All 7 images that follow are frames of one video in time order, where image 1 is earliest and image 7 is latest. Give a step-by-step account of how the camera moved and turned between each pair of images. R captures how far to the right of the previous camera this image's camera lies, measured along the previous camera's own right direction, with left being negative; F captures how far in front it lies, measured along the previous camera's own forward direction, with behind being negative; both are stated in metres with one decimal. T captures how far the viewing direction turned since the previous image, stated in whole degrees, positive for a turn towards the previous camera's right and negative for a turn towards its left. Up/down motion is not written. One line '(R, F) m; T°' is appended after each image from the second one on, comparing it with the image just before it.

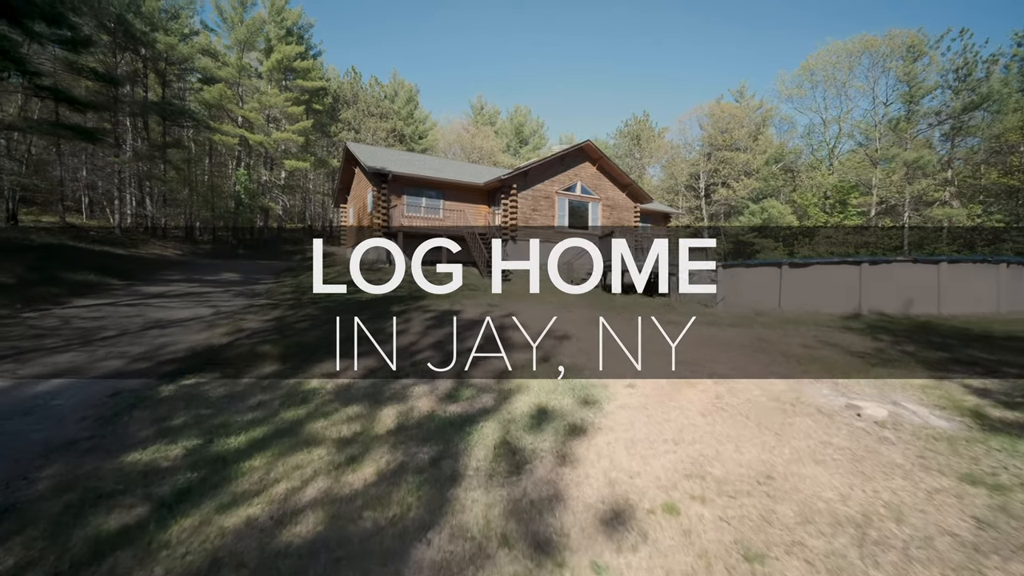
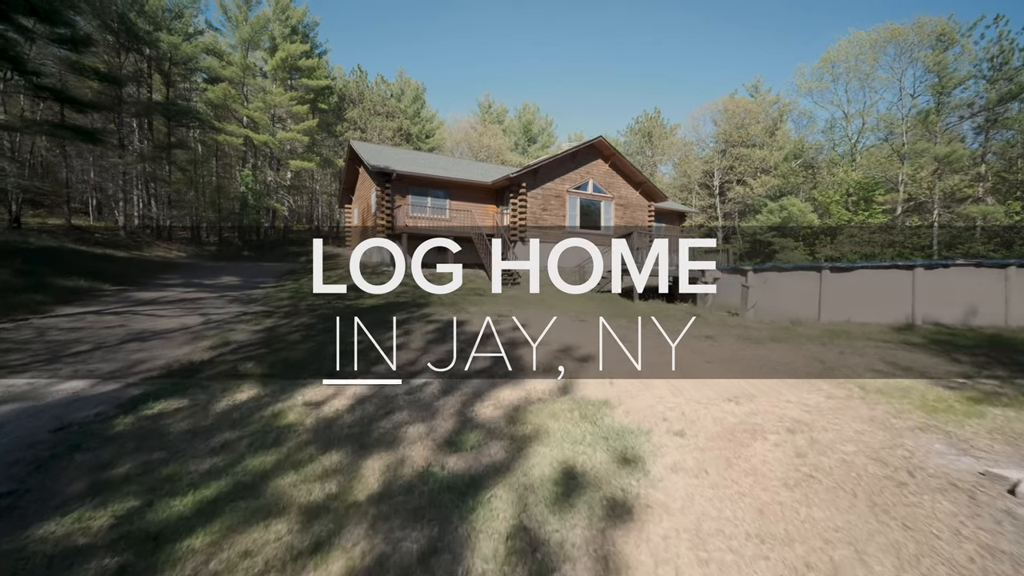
(-0.1, +0.9) m; -1°
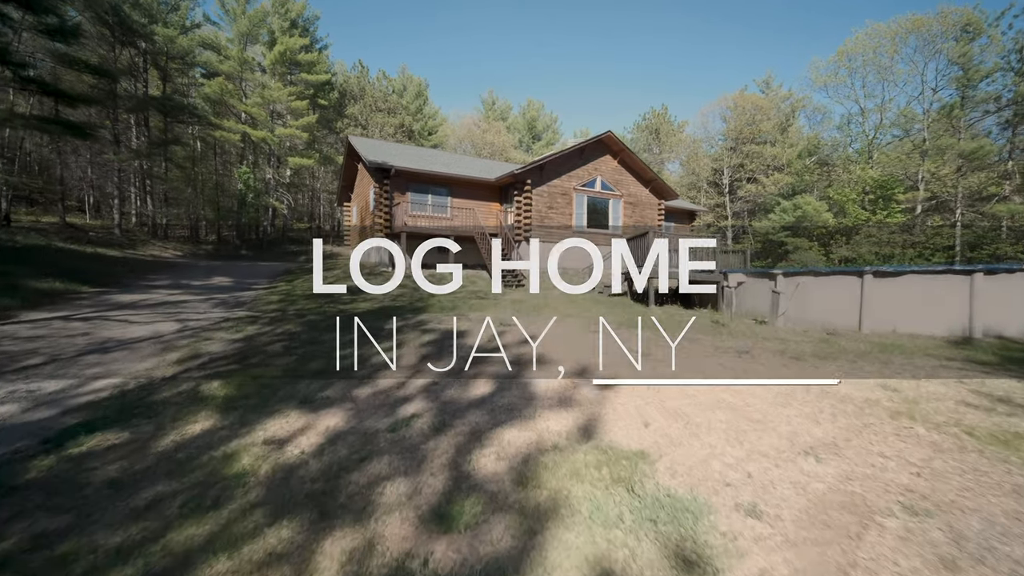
(0.0, +0.9) m; 0°
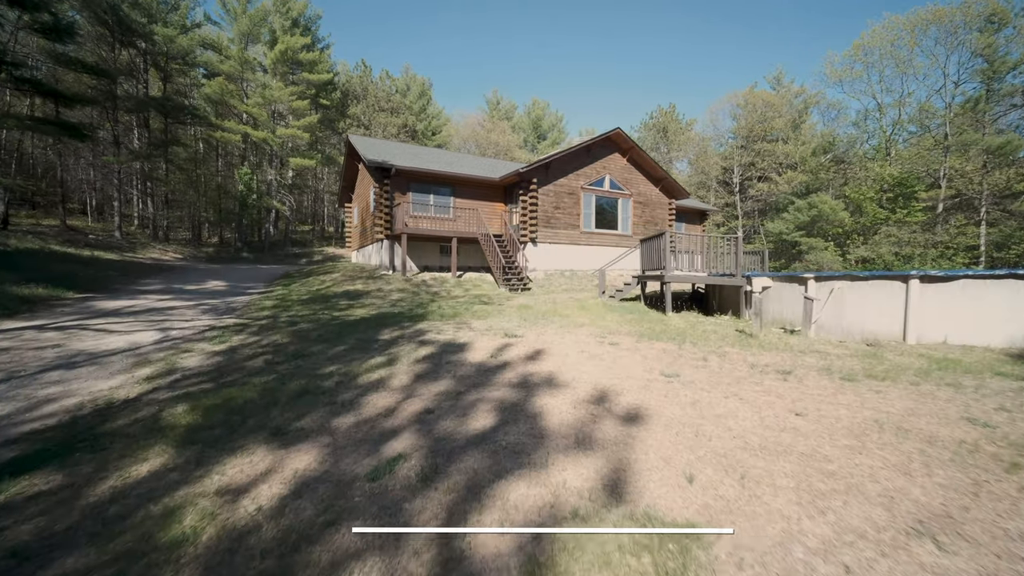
(0.0, +0.7) m; -1°
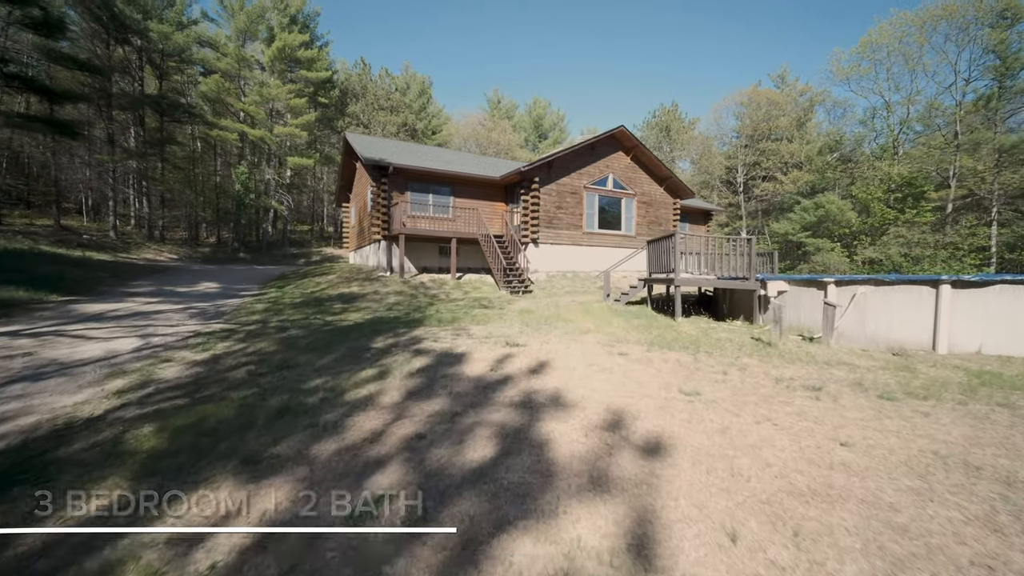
(0.0, +0.5) m; 0°
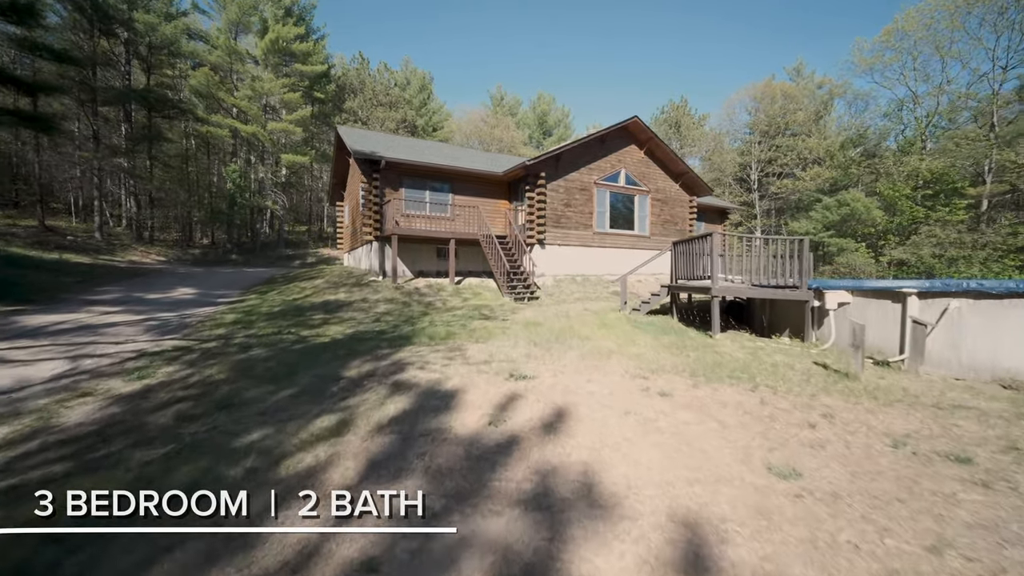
(0.0, +1.5) m; 0°
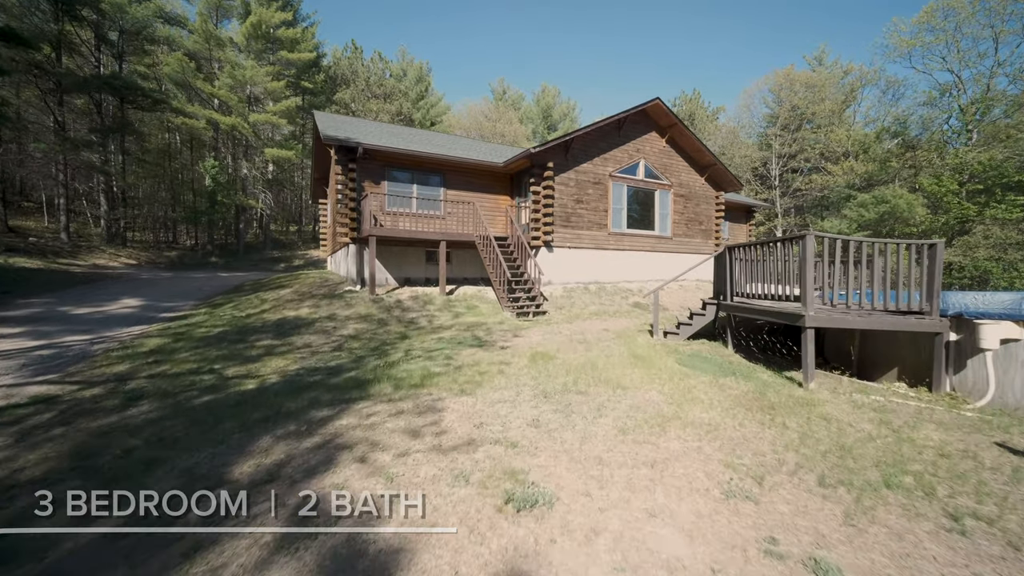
(0.0, +2.5) m; 0°
